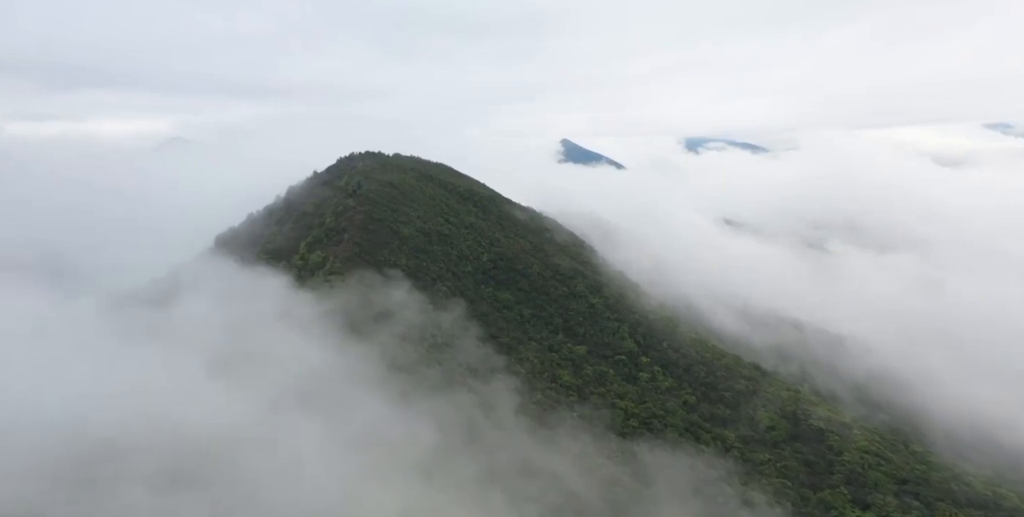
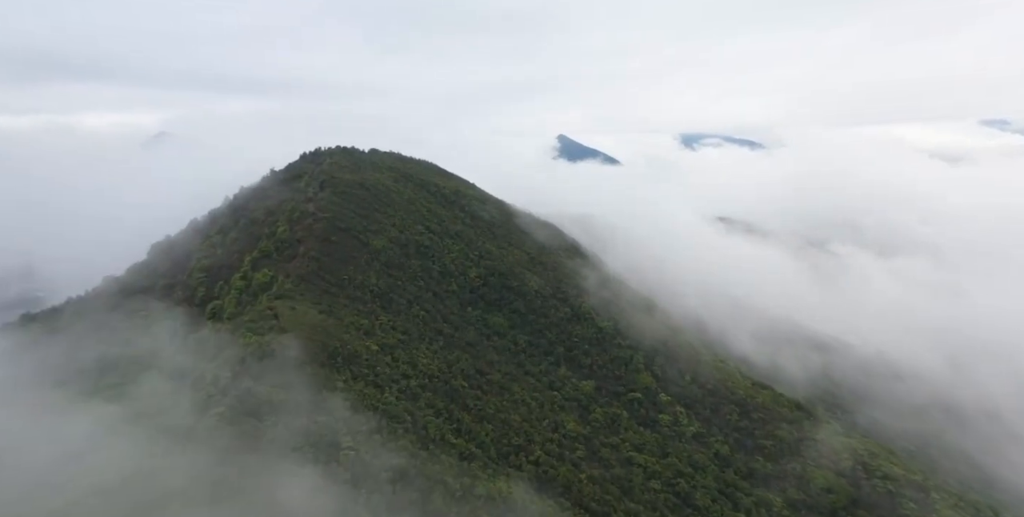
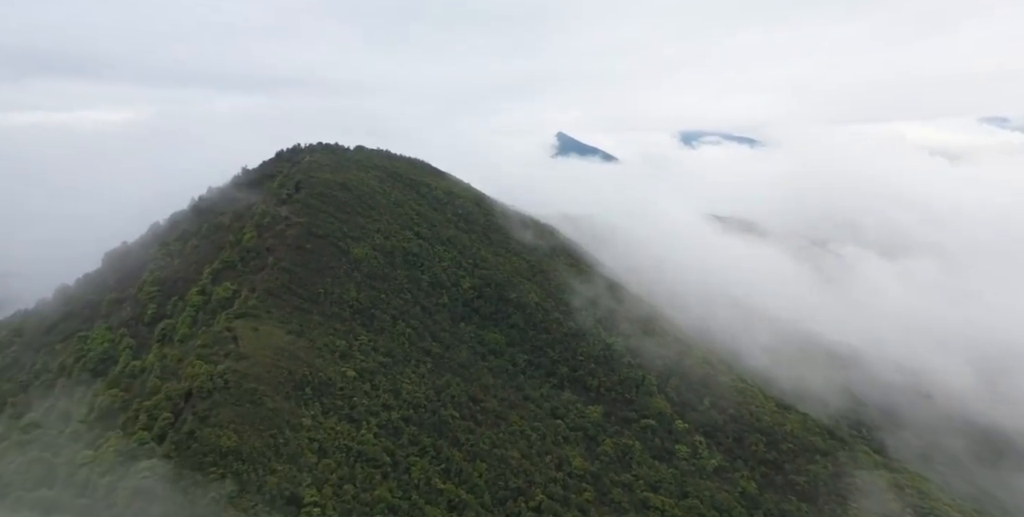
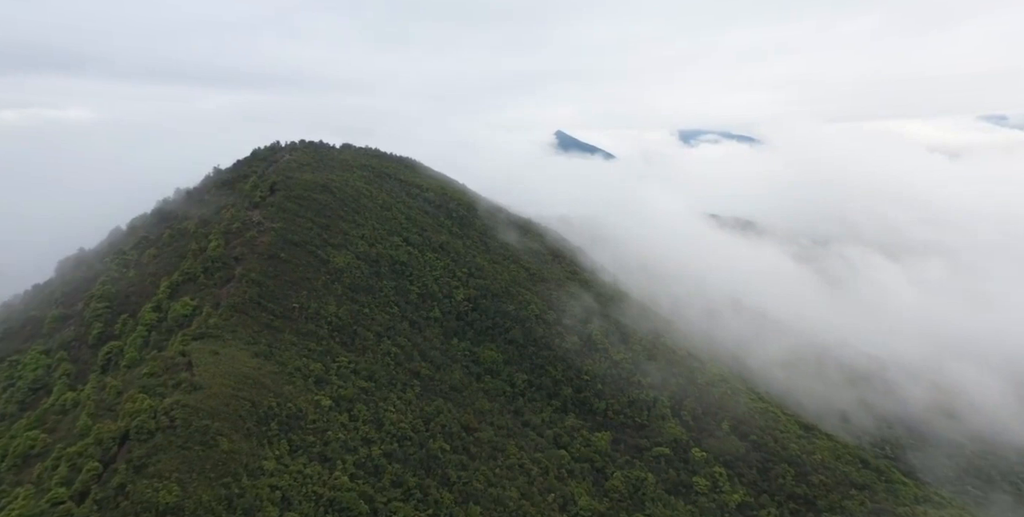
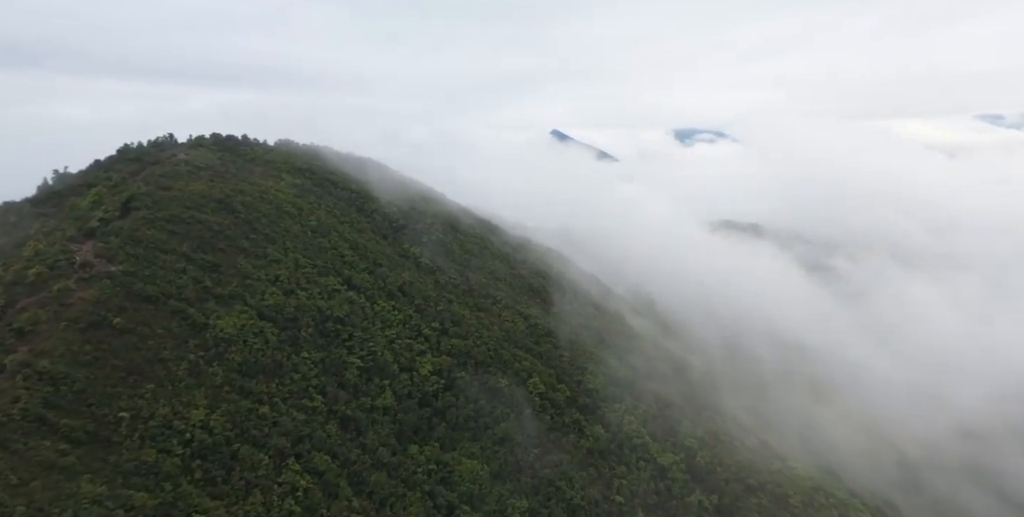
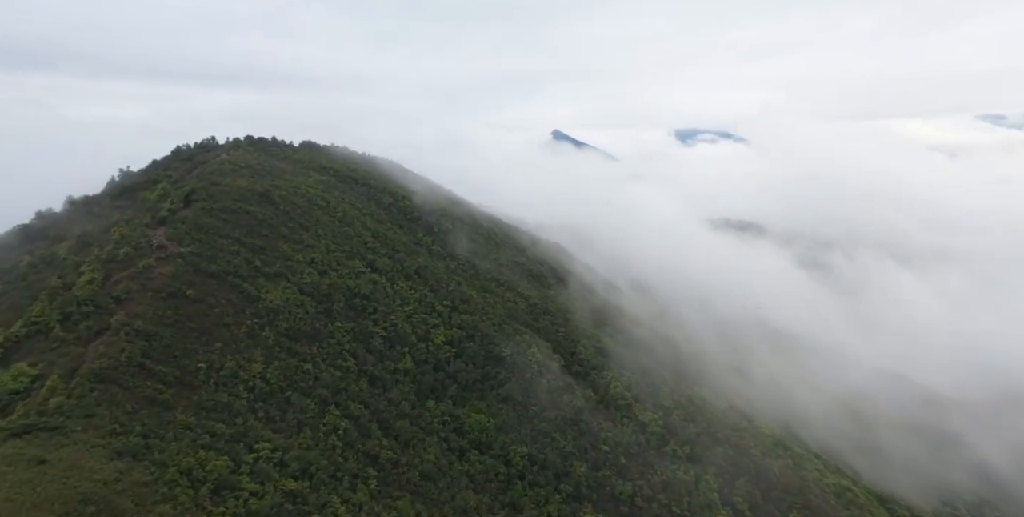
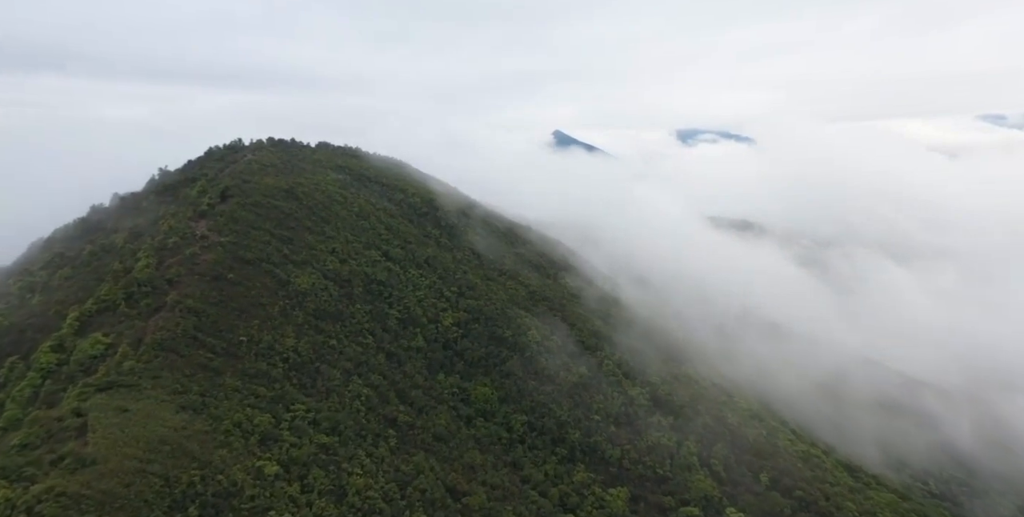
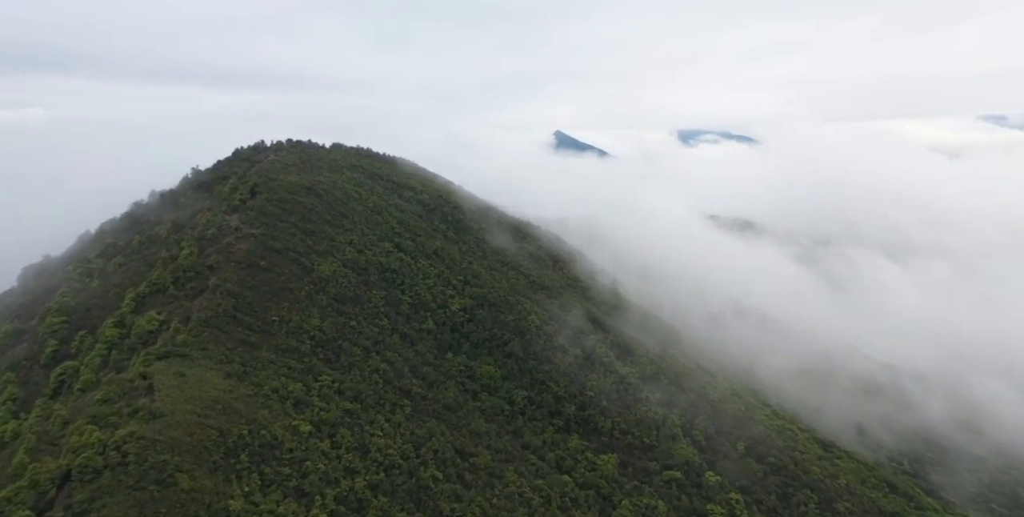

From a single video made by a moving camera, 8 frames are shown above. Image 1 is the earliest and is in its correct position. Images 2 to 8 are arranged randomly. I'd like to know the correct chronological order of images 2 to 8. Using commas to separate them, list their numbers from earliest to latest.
2, 3, 4, 8, 7, 6, 5
